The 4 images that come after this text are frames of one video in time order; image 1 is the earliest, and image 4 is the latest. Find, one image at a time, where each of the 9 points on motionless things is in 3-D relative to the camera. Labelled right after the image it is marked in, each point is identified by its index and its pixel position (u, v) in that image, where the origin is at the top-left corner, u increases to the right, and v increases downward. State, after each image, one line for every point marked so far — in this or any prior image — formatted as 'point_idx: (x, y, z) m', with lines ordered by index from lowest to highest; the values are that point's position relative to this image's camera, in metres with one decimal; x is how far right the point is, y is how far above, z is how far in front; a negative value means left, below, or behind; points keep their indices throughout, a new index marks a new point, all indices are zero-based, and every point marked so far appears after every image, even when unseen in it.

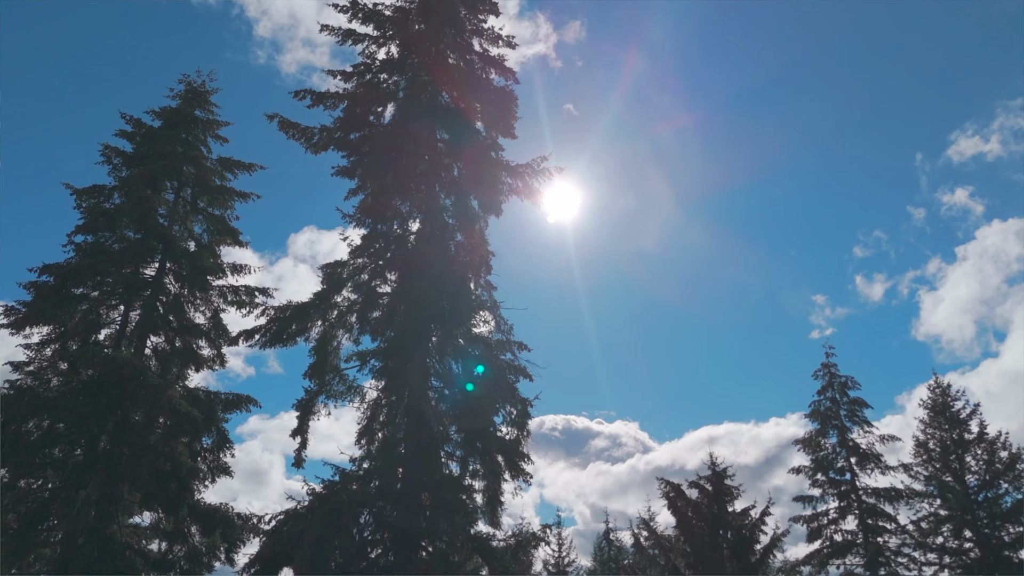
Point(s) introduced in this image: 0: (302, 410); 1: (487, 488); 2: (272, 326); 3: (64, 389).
0: (-3.4, -2.0, +10.2) m
1: (-0.4, -3.3, +10.3) m
2: (-4.2, -0.7, +11.0) m
3: (-10.8, -2.5, +14.9) m
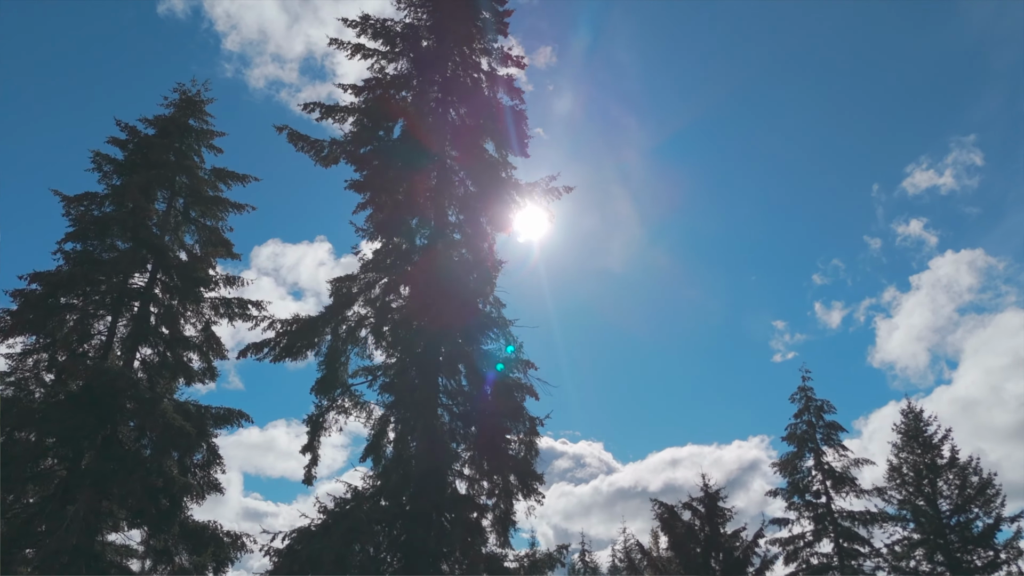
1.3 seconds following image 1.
0: (-3.2, -2.2, +10.0) m
1: (-0.2, -3.6, +10.2) m
2: (-4.0, -0.9, +10.8) m
3: (-10.8, -2.7, +14.4) m
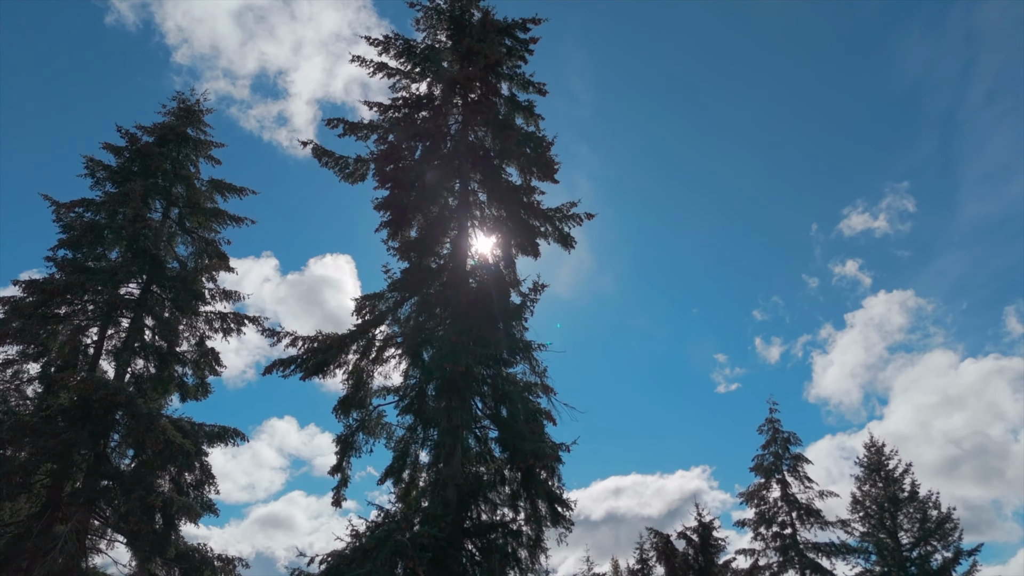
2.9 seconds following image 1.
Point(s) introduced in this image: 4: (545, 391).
0: (-2.7, -2.5, +9.7) m
1: (+0.3, -4.0, +10.0) m
2: (-3.5, -1.2, +10.6) m
3: (-10.5, -2.8, +13.7) m
4: (+0.6, -2.0, +11.7) m
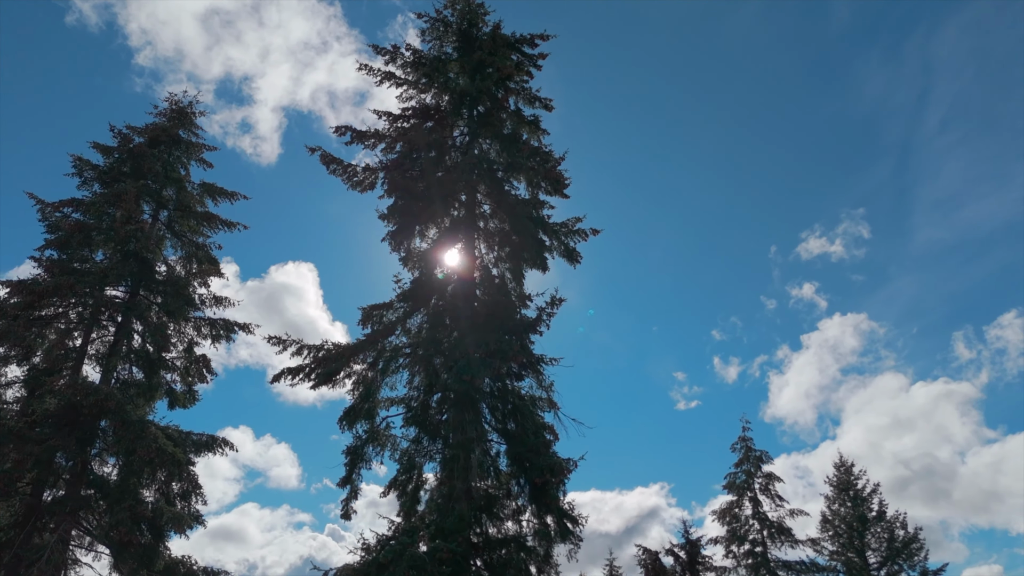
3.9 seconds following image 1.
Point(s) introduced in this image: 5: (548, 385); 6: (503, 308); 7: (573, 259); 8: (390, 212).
0: (-2.5, -2.6, +9.6) m
1: (+0.4, -4.2, +10.0) m
2: (-3.4, -1.3, +10.4) m
3: (-10.5, -2.9, +13.3) m
4: (+0.7, -2.2, +11.7) m
5: (+0.7, -1.8, +11.7) m
6: (-0.3, -0.3, +11.1) m
7: (+1.3, +0.6, +13.4) m
8: (-2.5, +1.6, +12.5) m
